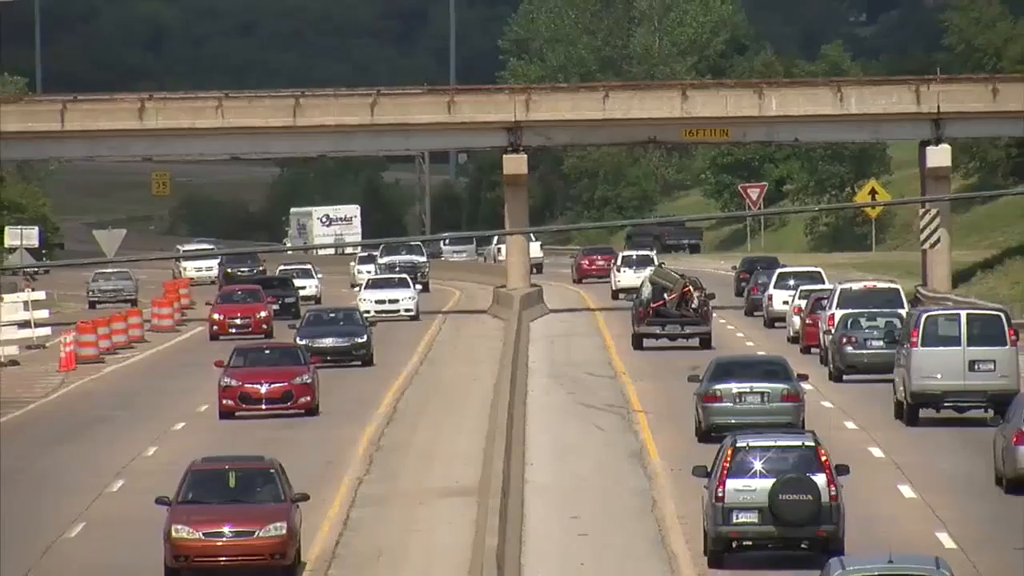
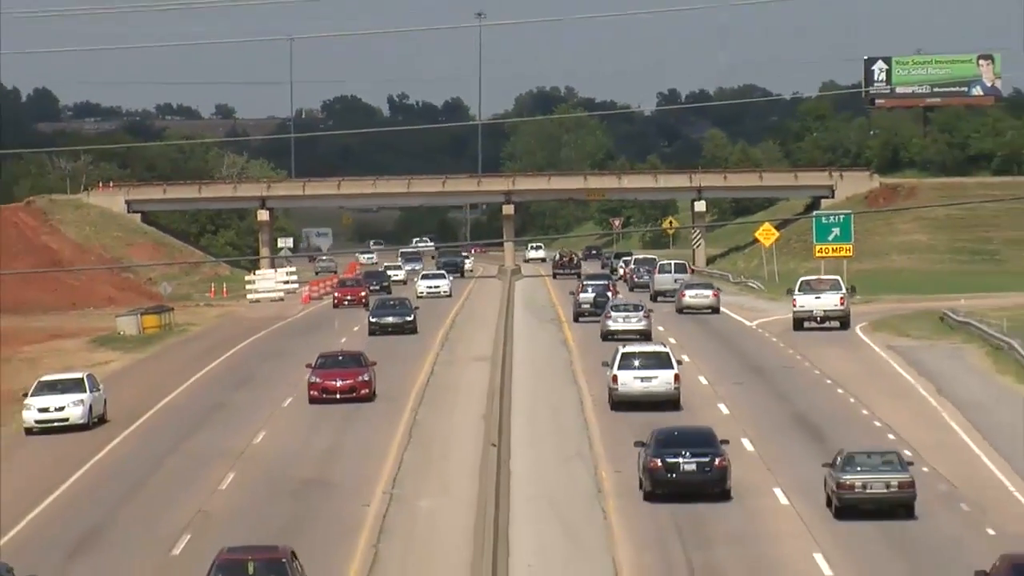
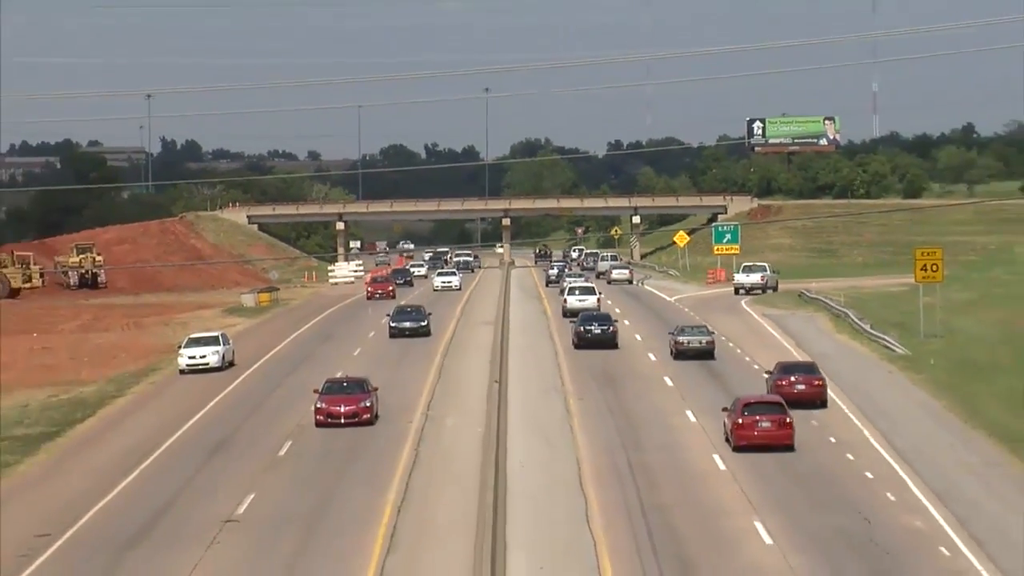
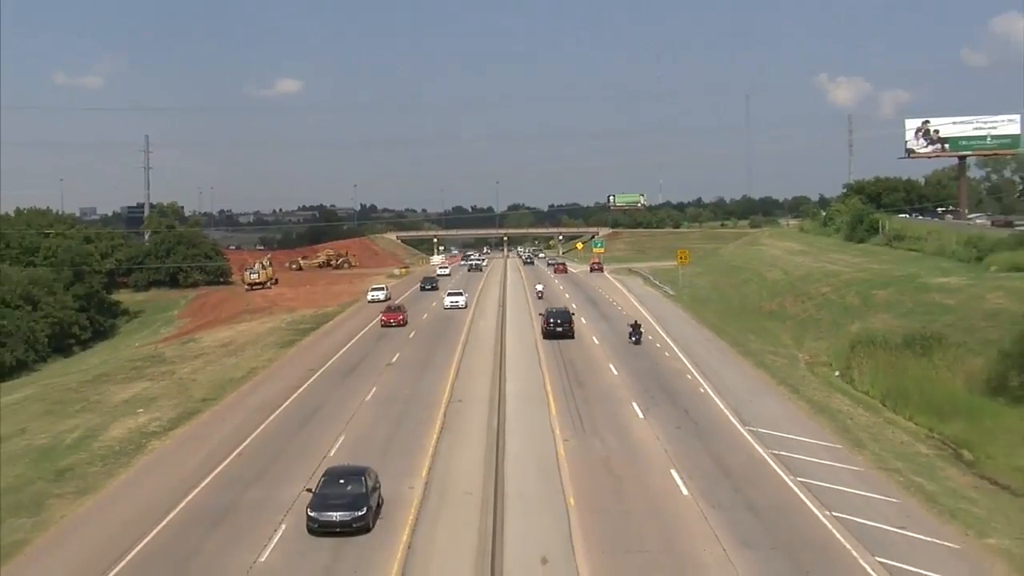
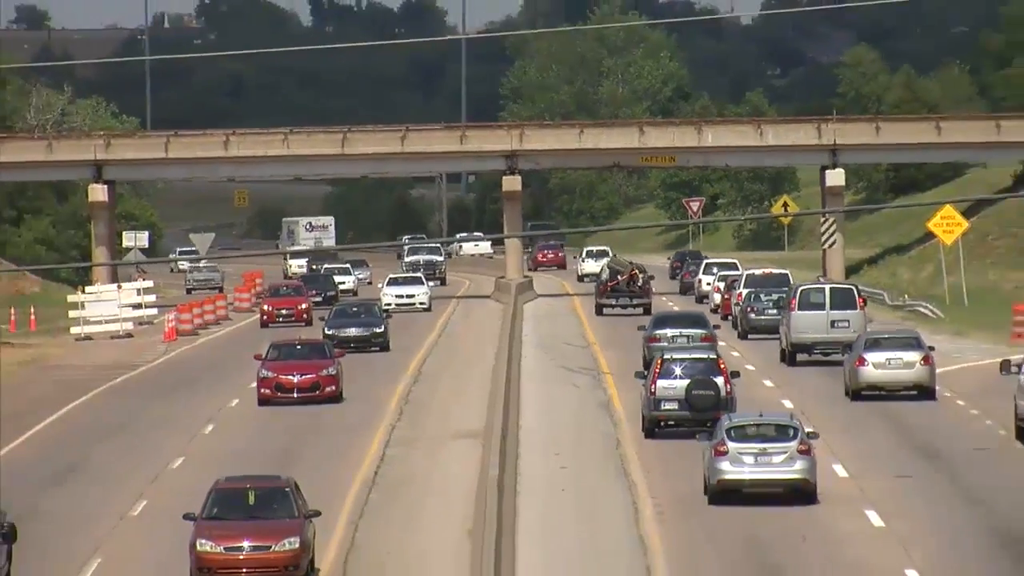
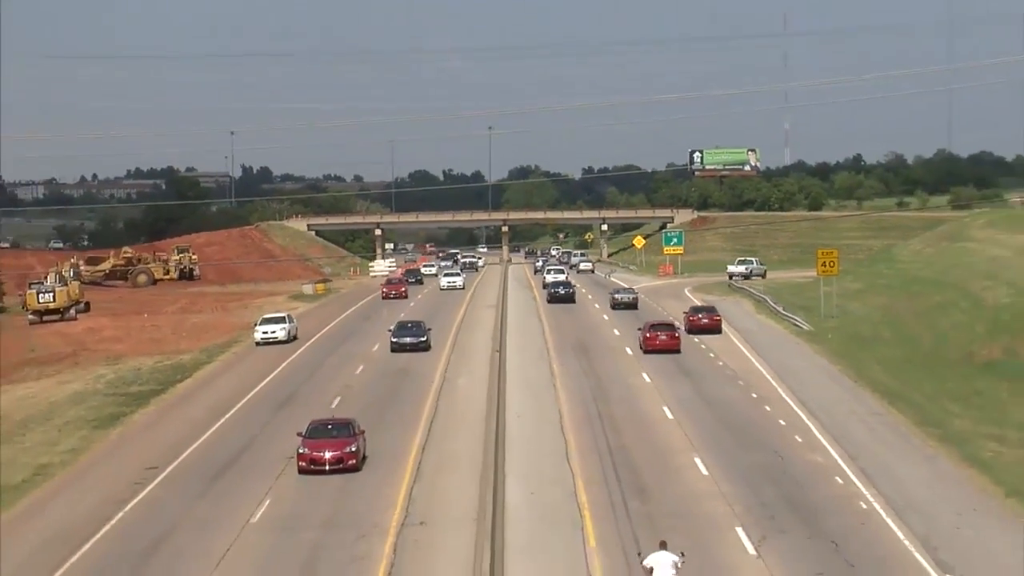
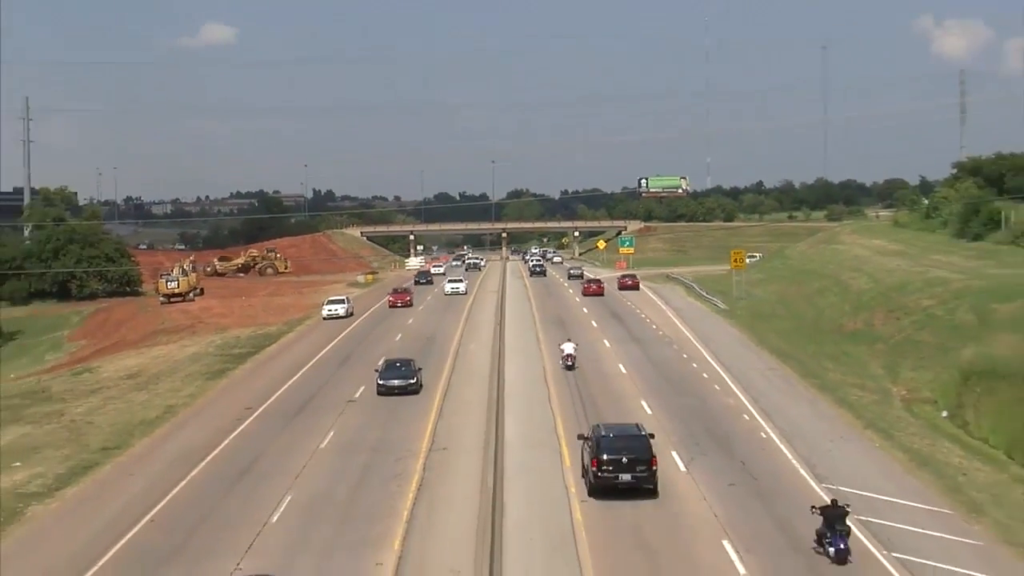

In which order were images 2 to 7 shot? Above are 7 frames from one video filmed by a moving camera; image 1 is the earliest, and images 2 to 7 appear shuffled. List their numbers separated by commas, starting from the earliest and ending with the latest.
5, 2, 3, 6, 7, 4
